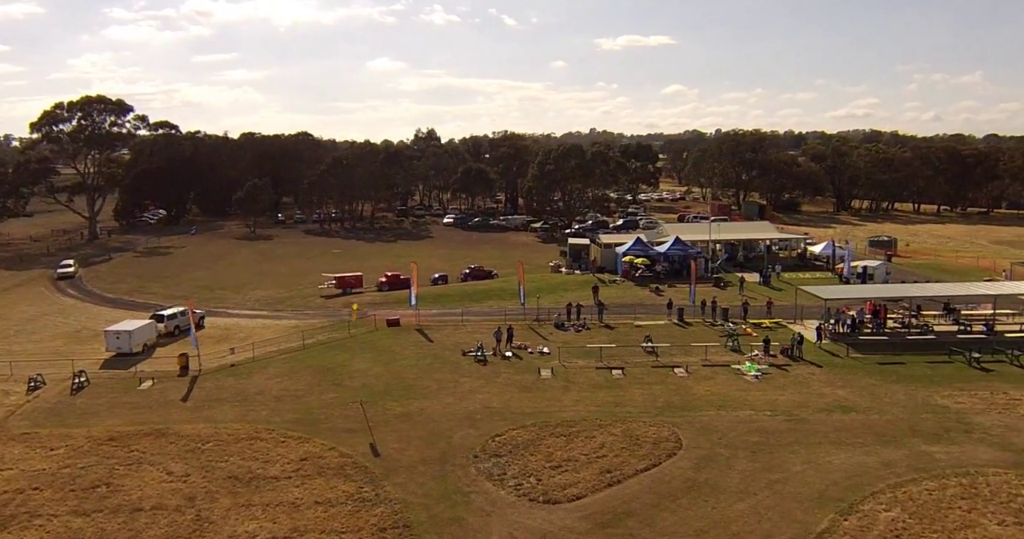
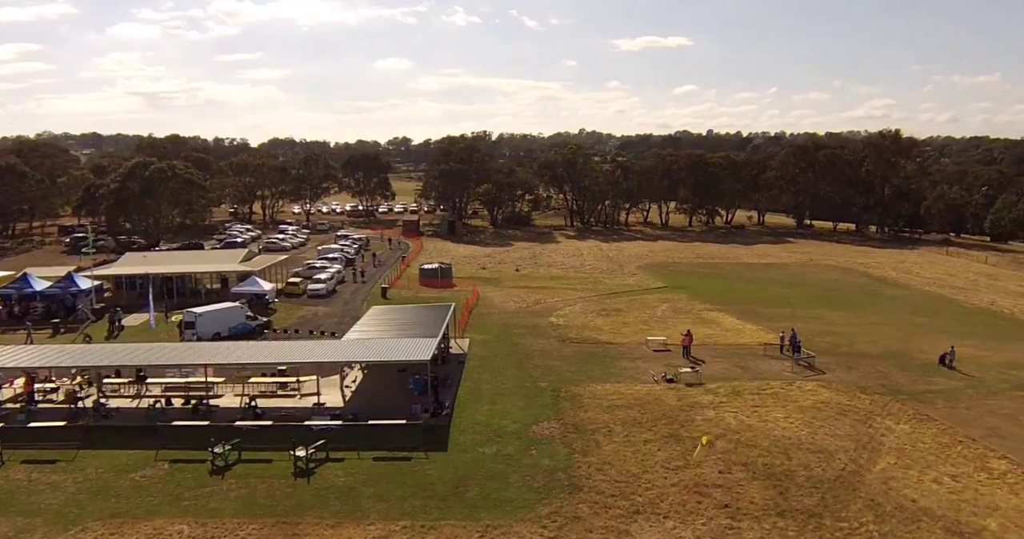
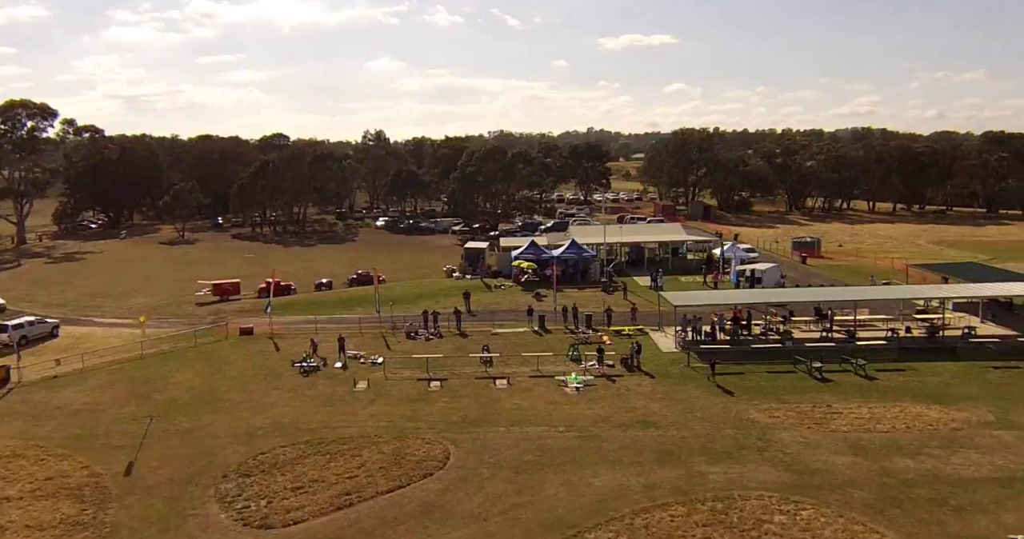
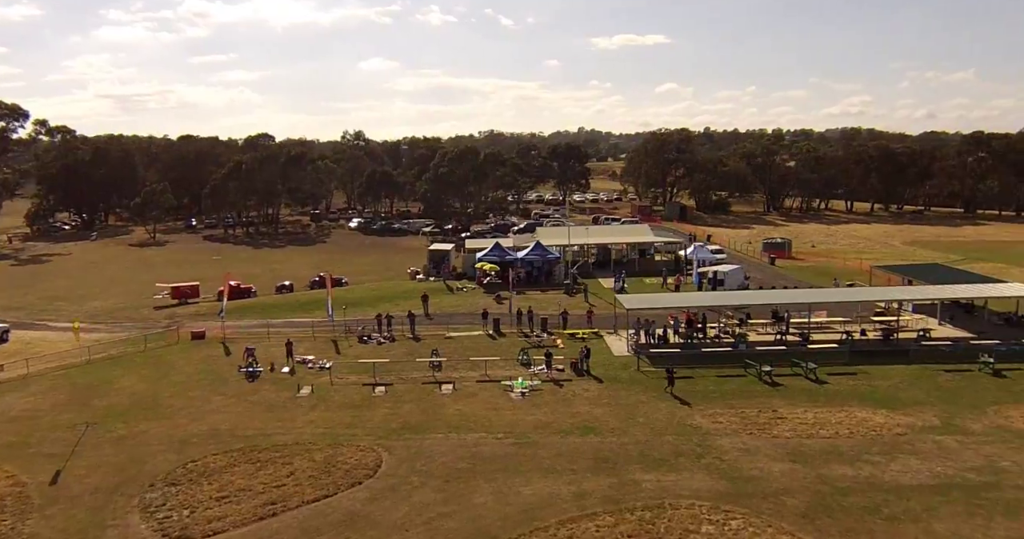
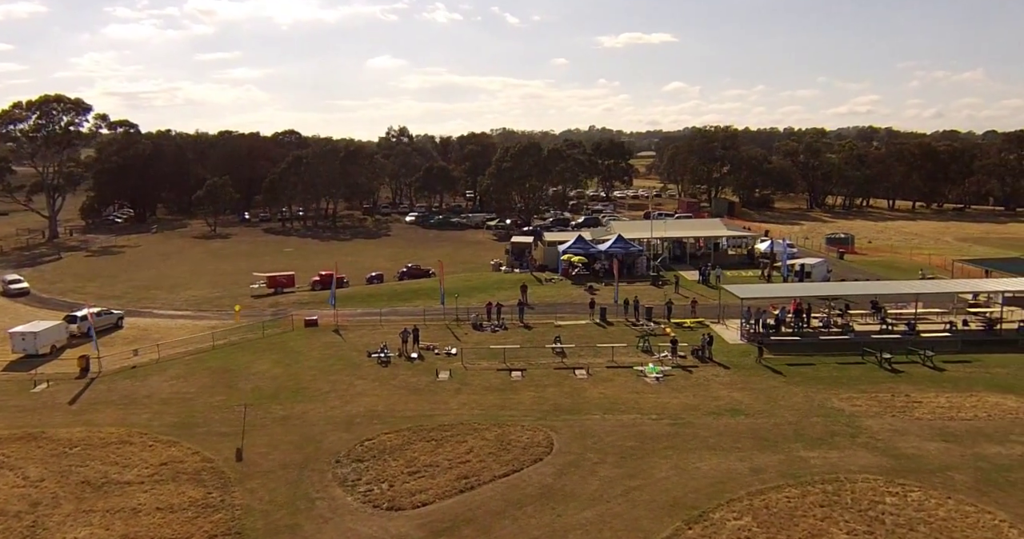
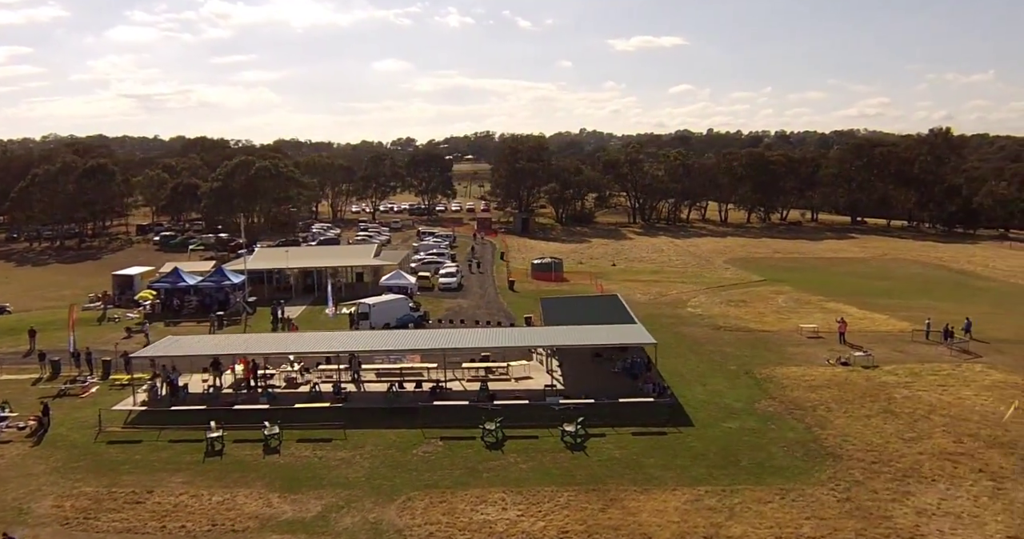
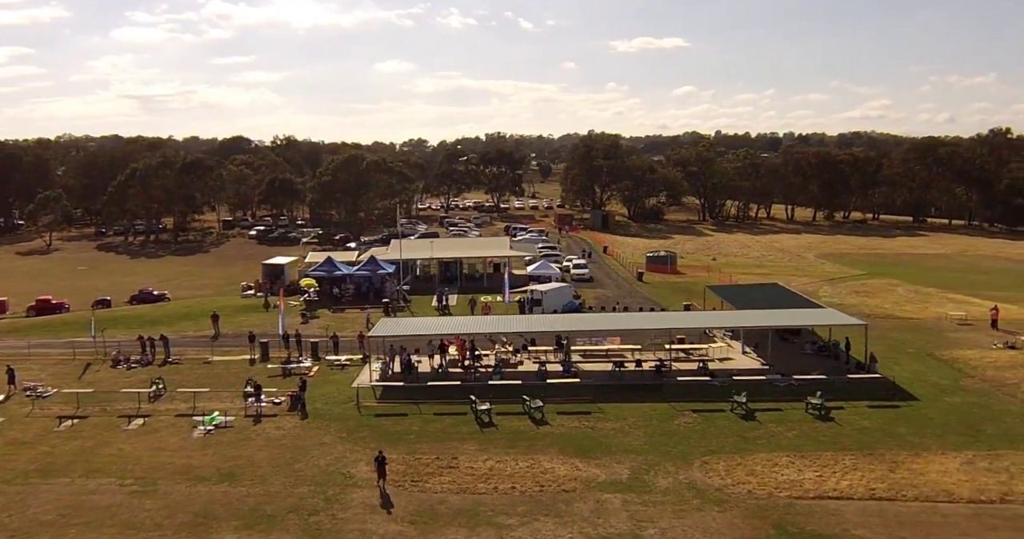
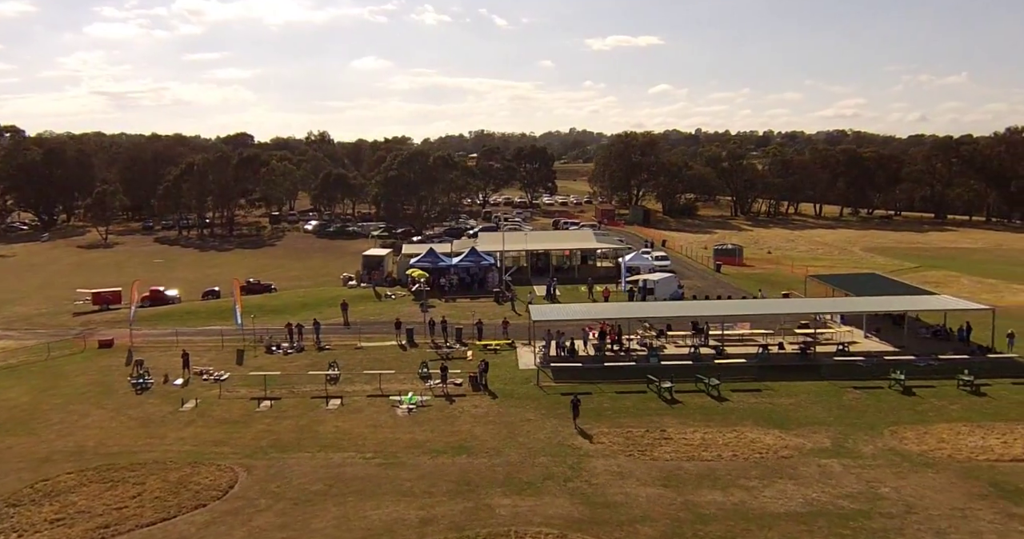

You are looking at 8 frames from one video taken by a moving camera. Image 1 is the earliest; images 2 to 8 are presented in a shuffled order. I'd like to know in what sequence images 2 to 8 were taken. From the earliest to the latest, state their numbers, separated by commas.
5, 3, 4, 8, 7, 6, 2
